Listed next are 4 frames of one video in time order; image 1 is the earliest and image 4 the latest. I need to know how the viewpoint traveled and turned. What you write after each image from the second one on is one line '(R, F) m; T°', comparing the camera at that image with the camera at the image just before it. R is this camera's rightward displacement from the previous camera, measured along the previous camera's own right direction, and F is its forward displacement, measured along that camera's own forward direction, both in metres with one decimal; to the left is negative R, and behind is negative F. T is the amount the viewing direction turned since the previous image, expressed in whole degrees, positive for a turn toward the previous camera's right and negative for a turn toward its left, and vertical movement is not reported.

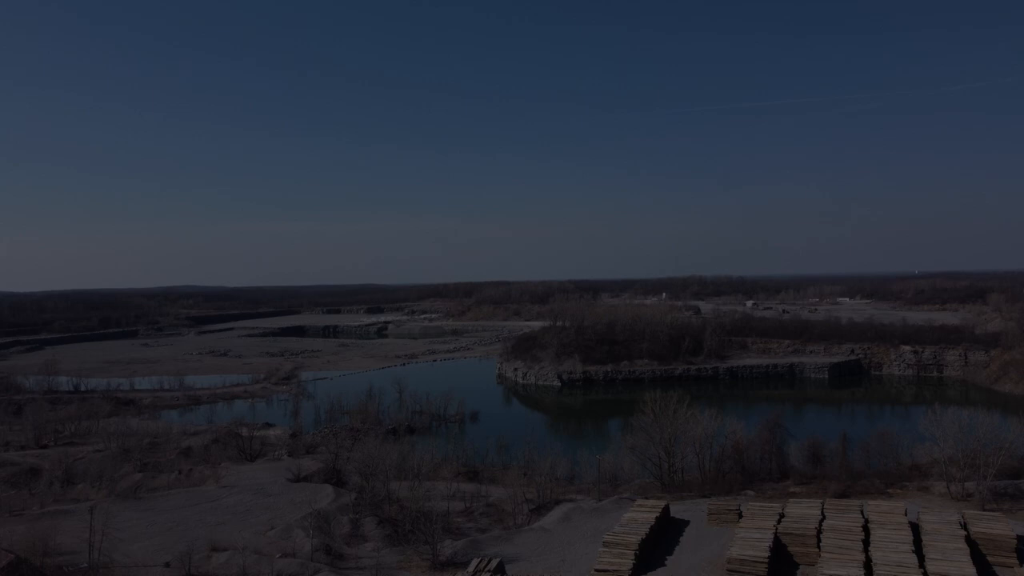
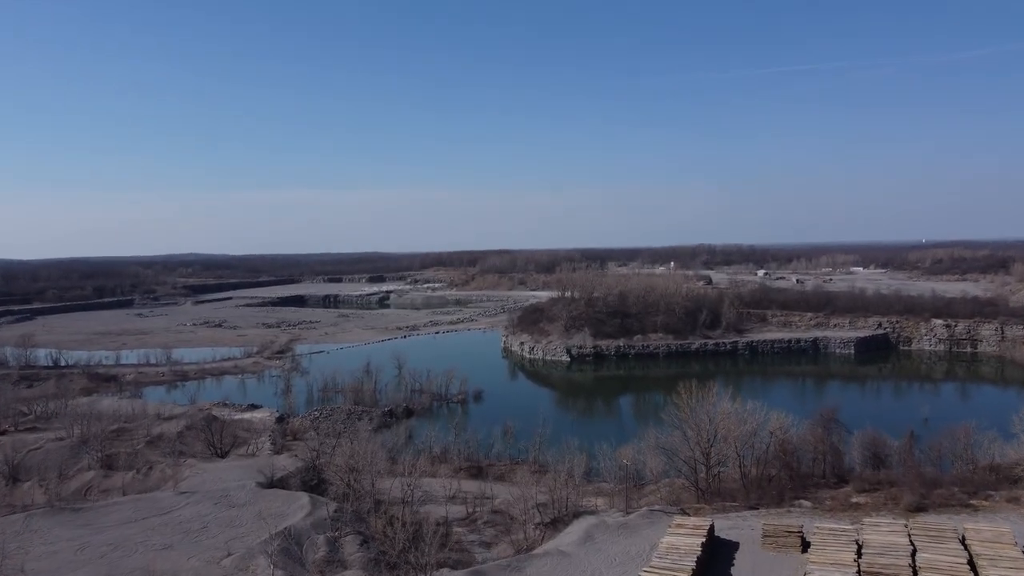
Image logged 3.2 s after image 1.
(-0.1, +1.6) m; 0°
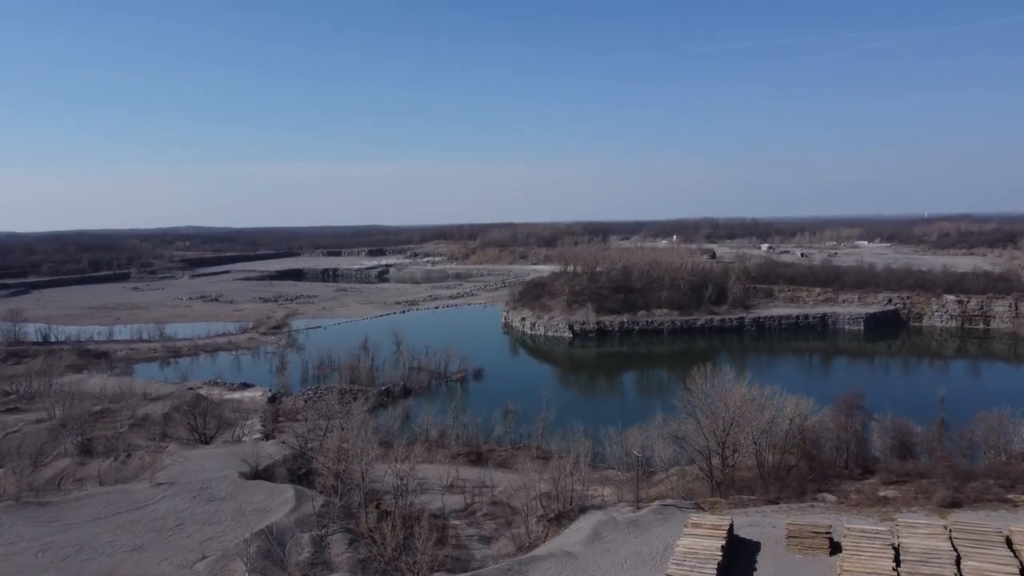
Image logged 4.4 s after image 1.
(0.0, +0.6) m; 0°
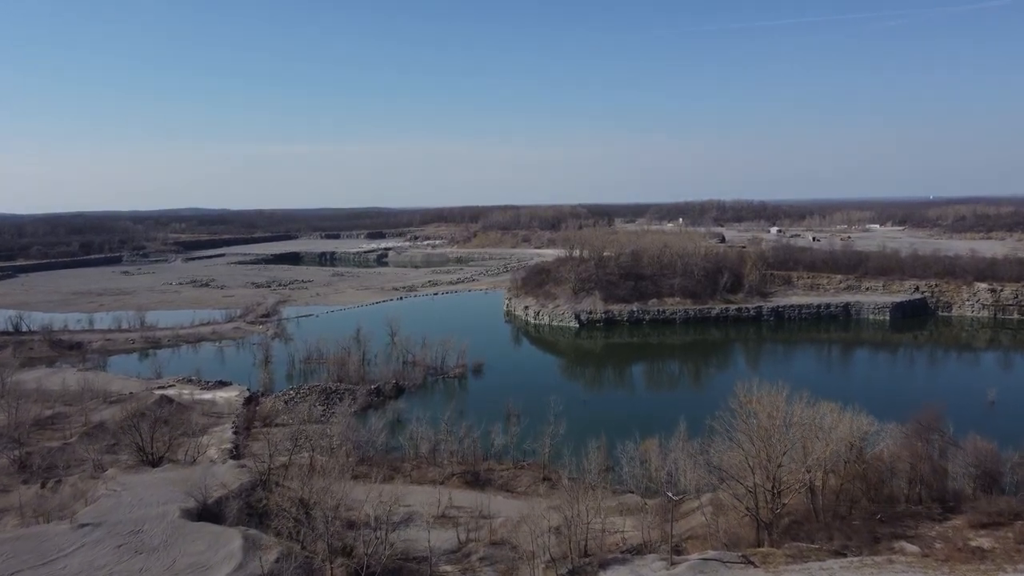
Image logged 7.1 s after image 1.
(0.0, +1.5) m; 0°
